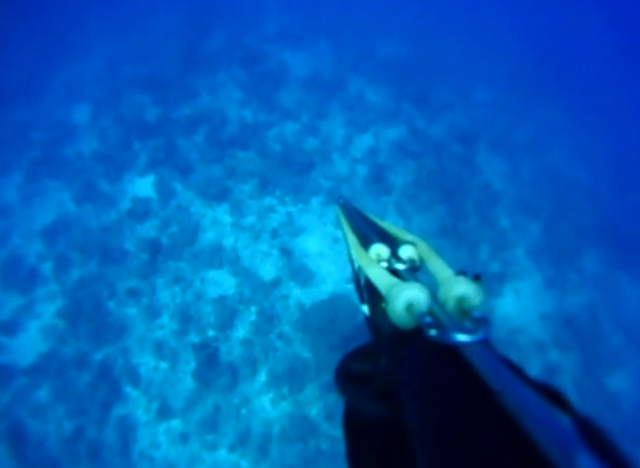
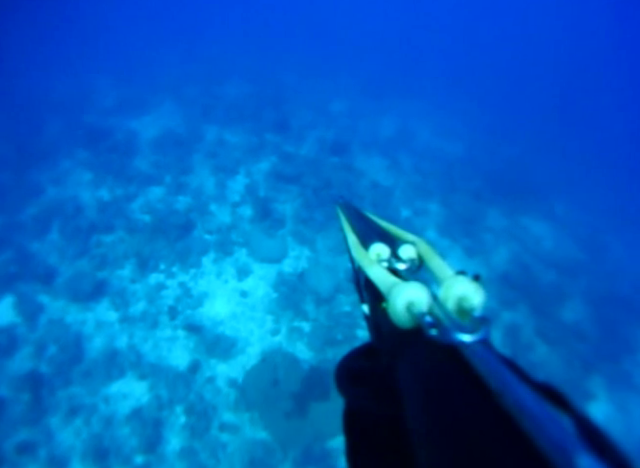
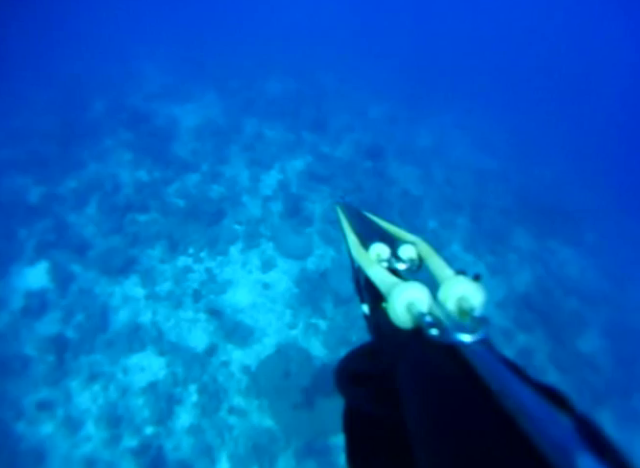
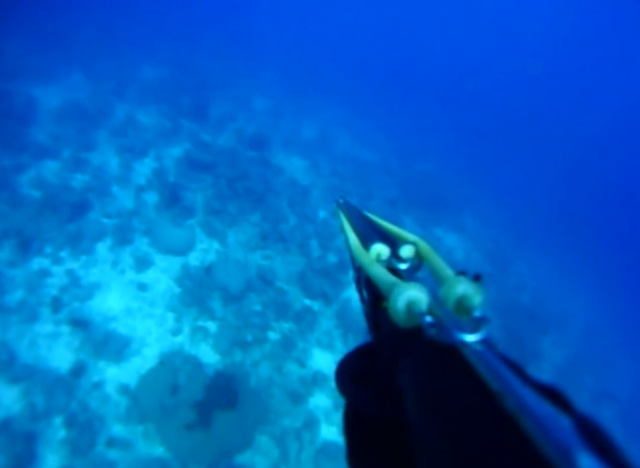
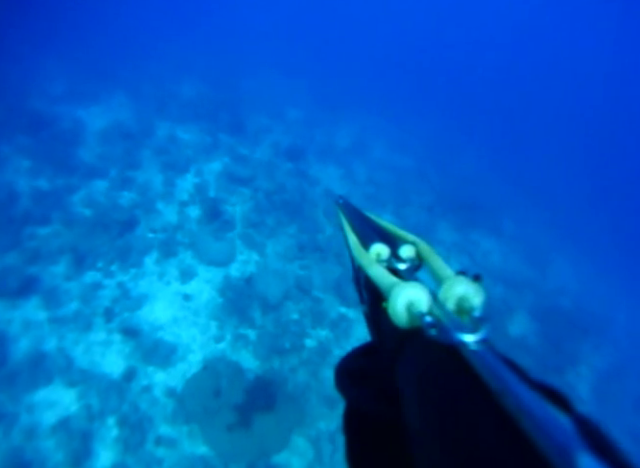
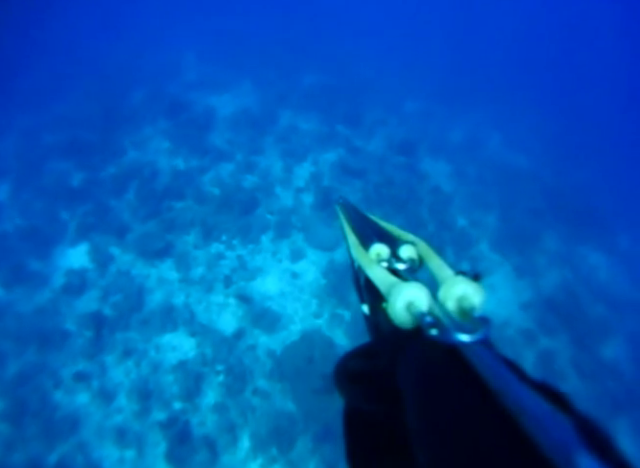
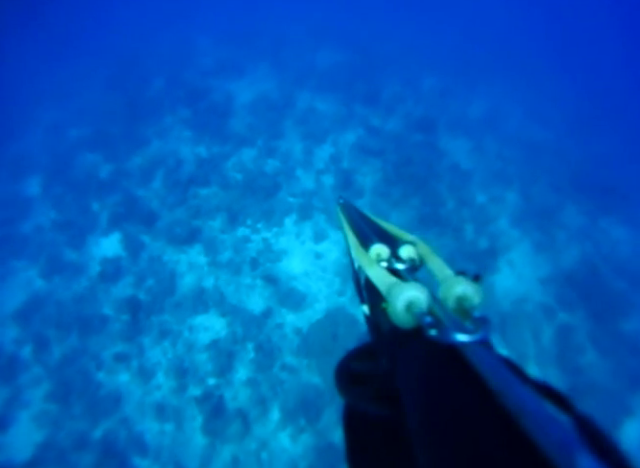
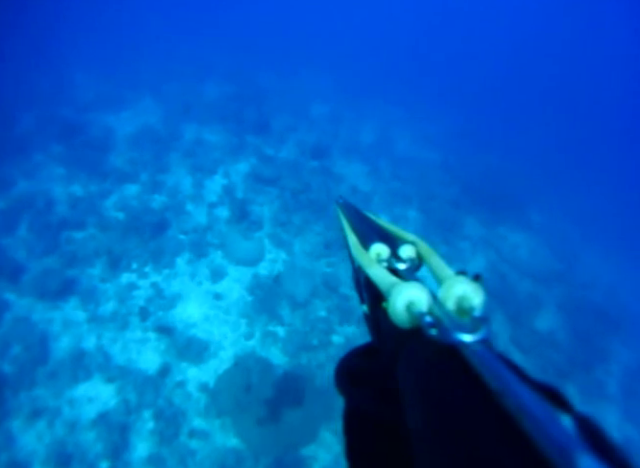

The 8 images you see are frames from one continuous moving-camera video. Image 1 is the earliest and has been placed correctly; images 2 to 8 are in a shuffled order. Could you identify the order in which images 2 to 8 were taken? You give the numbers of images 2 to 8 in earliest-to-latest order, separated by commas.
7, 6, 3, 2, 8, 5, 4
